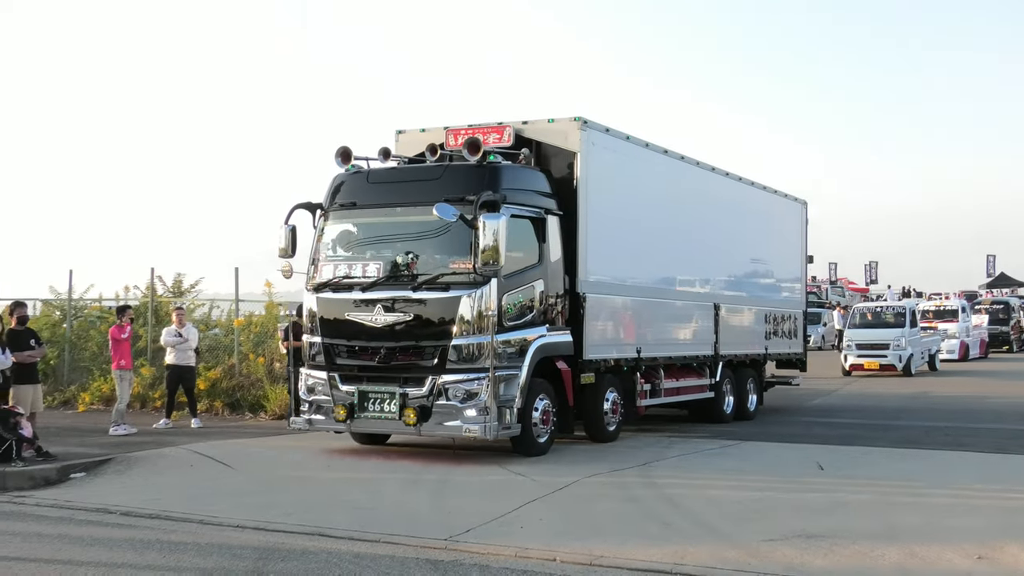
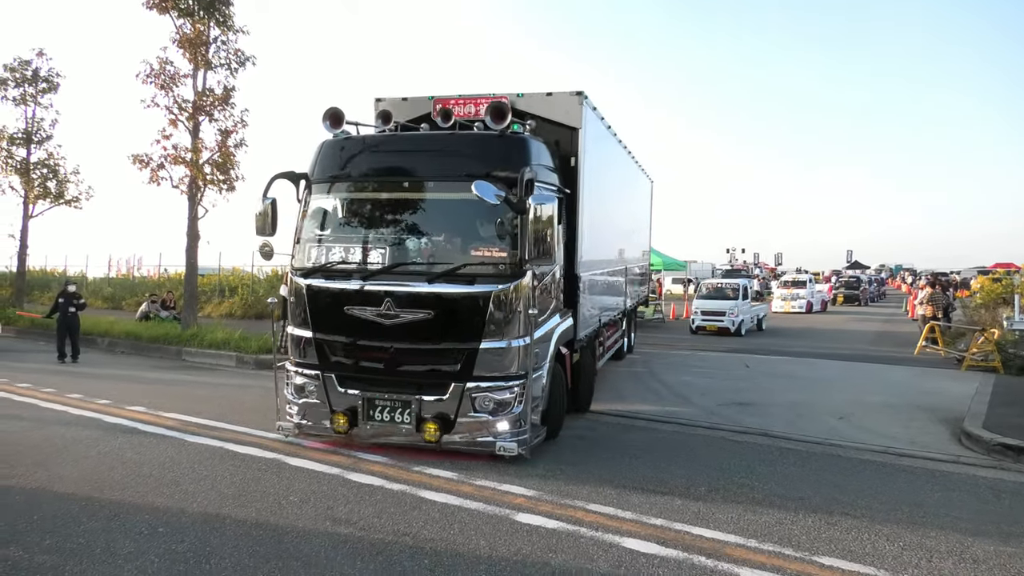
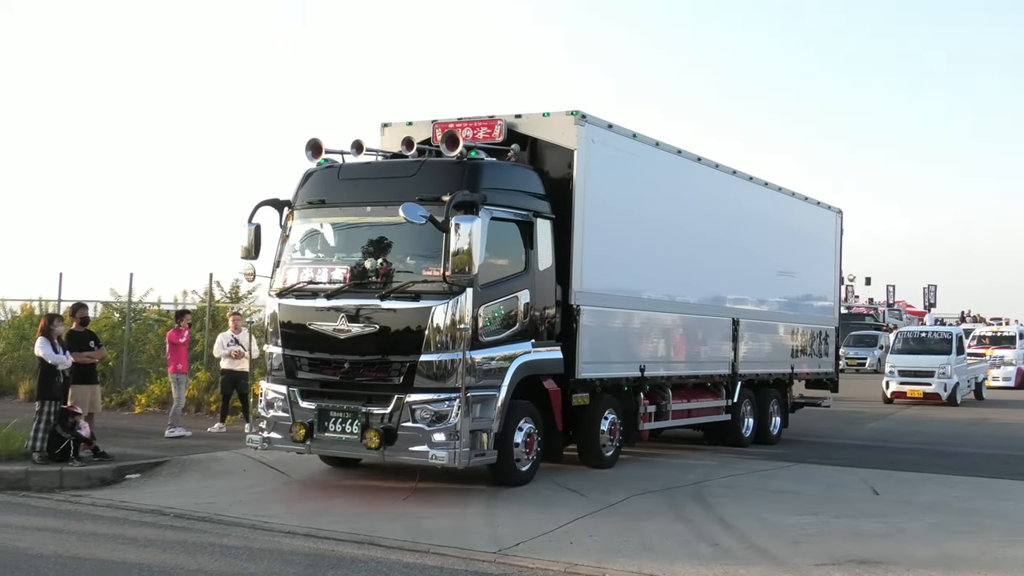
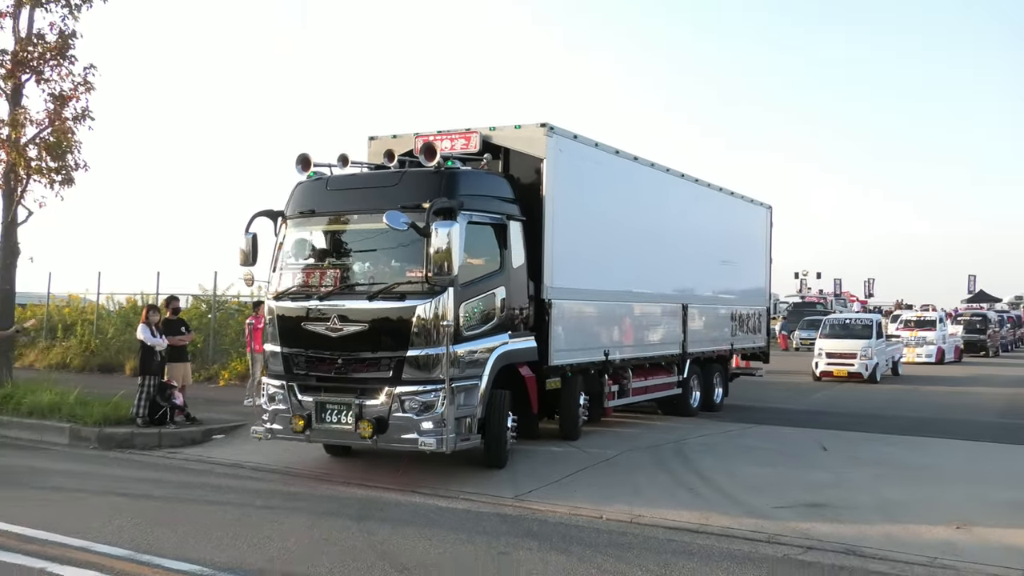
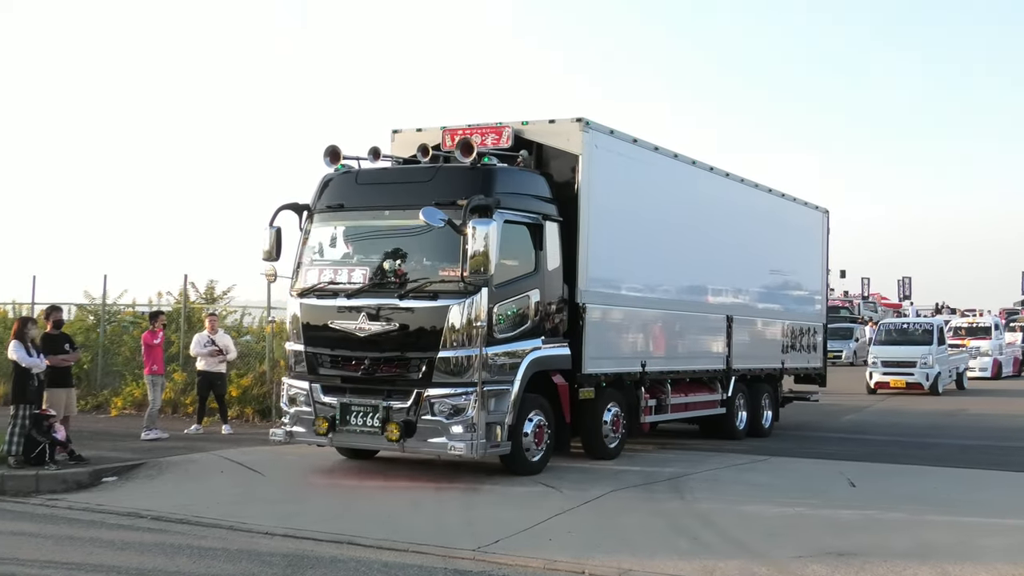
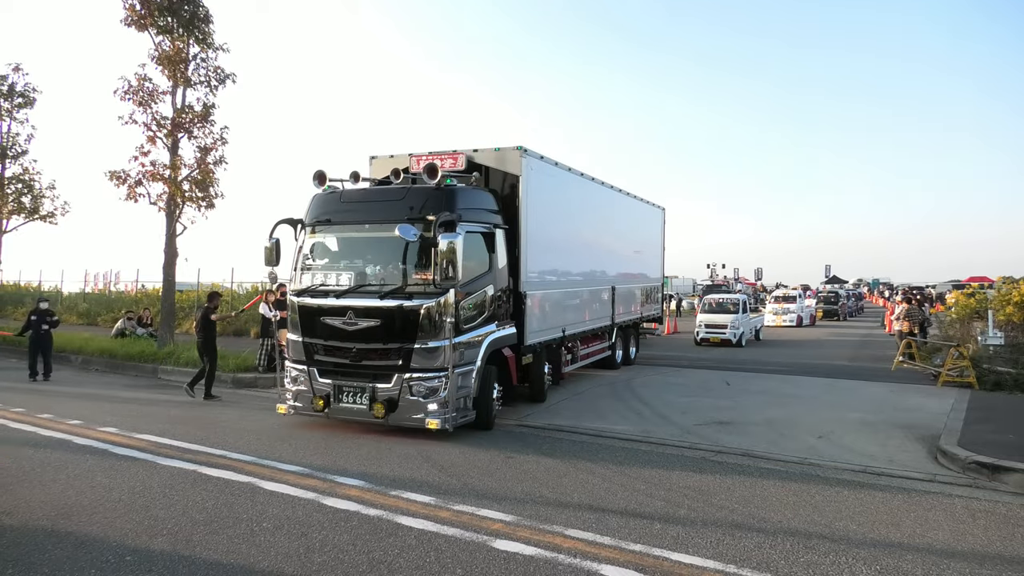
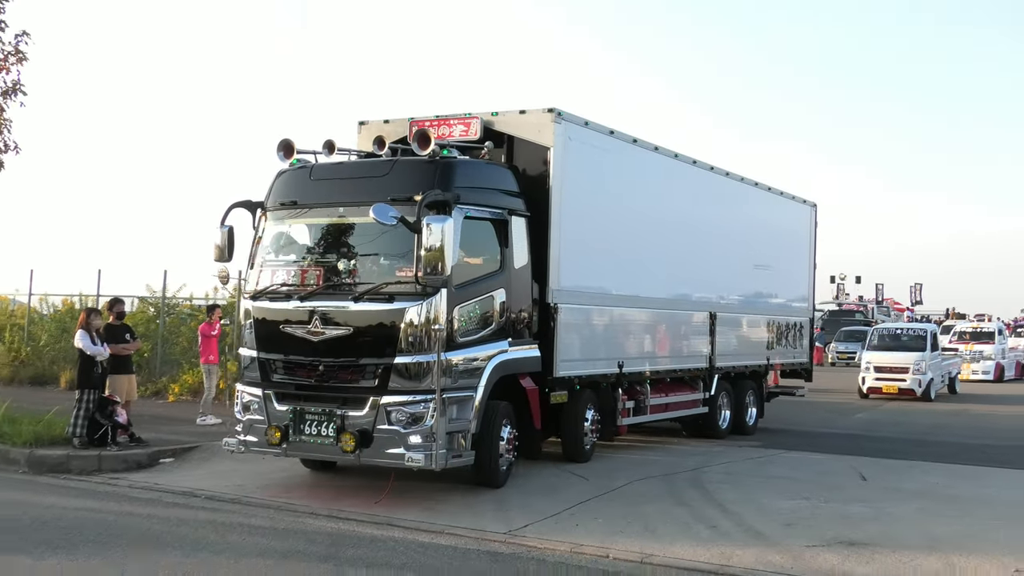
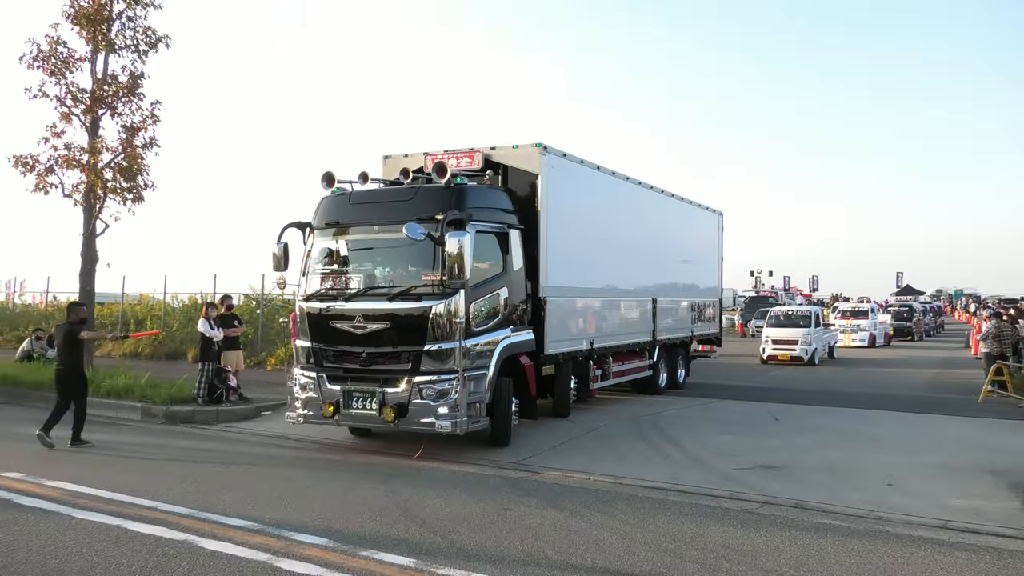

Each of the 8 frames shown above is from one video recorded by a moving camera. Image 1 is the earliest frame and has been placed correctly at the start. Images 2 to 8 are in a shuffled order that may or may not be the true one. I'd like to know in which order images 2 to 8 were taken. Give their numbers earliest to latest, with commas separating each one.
5, 3, 7, 4, 8, 6, 2
